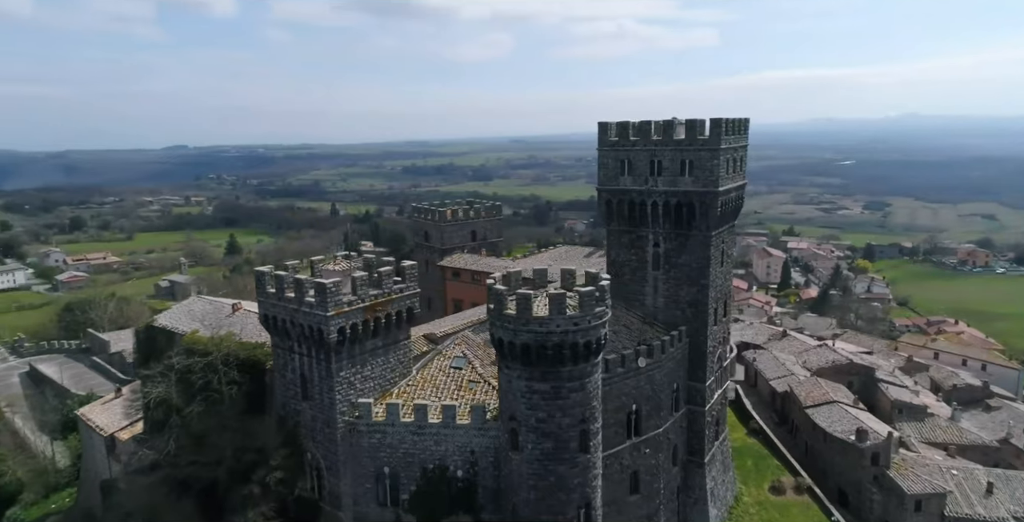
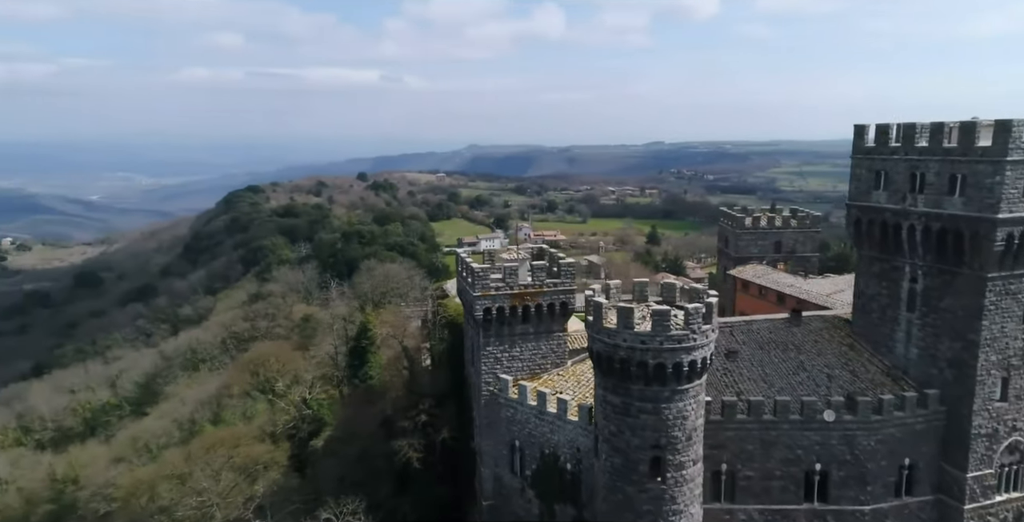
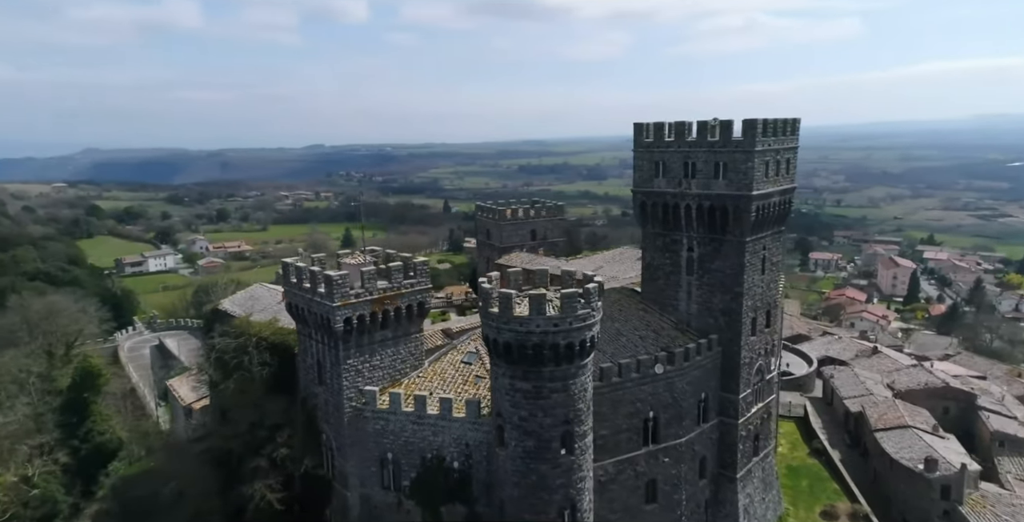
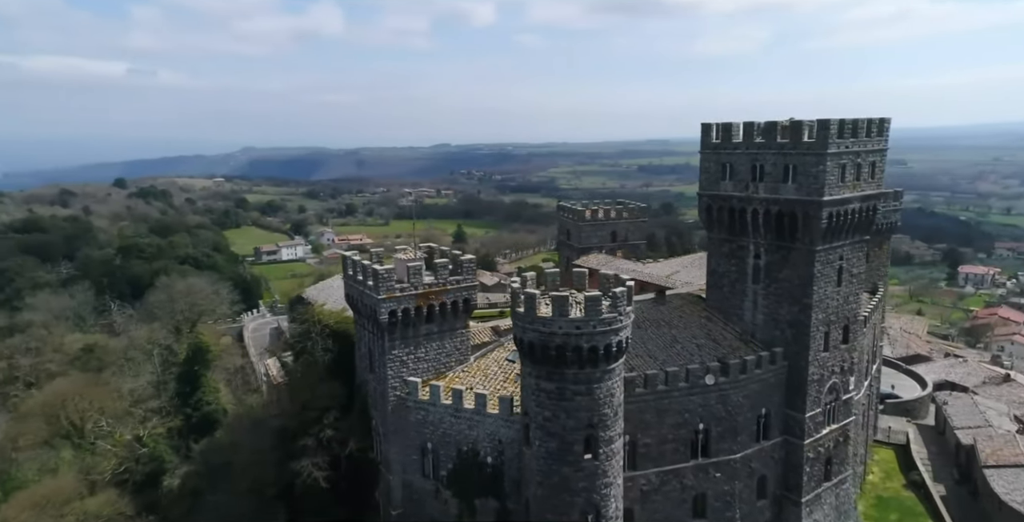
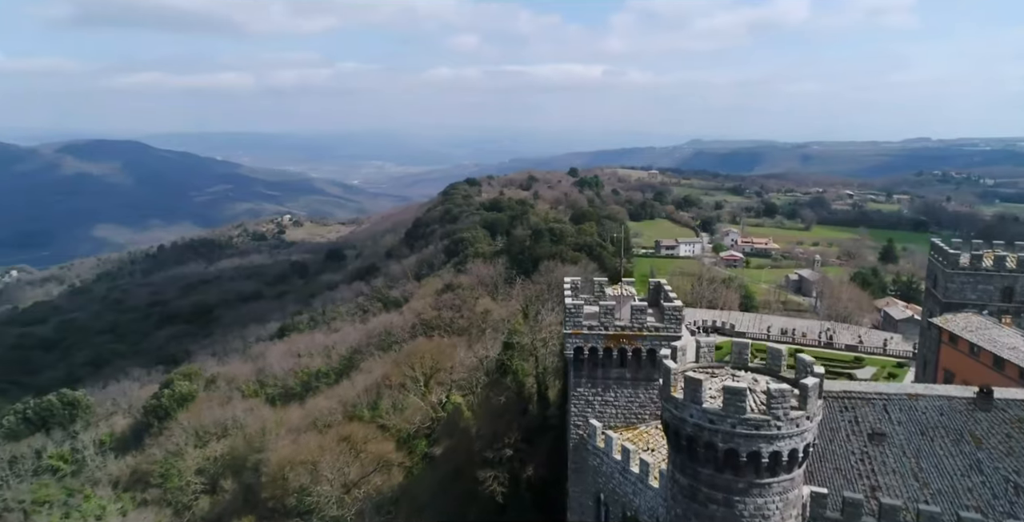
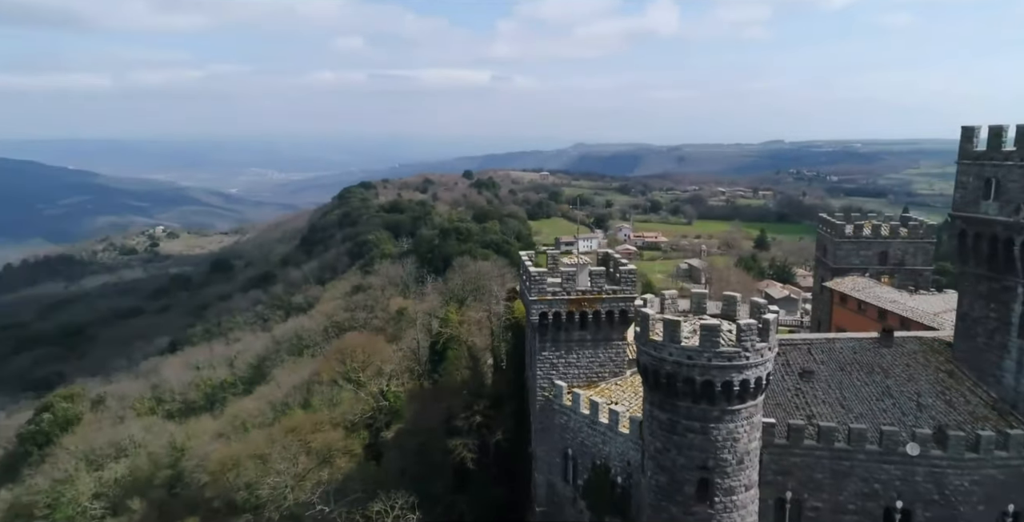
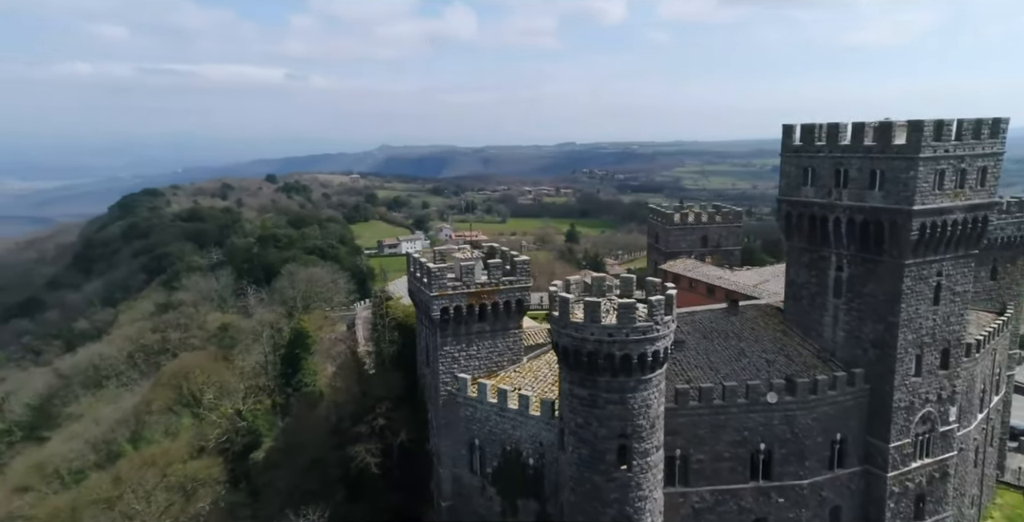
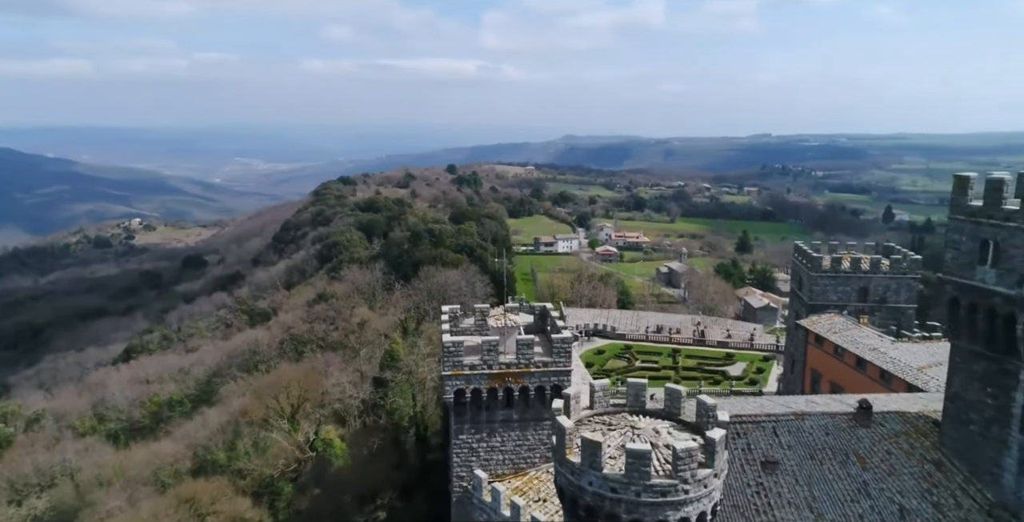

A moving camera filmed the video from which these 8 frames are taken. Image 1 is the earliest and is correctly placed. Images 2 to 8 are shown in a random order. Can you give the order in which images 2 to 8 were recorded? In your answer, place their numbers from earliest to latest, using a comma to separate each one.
3, 4, 7, 2, 6, 5, 8
